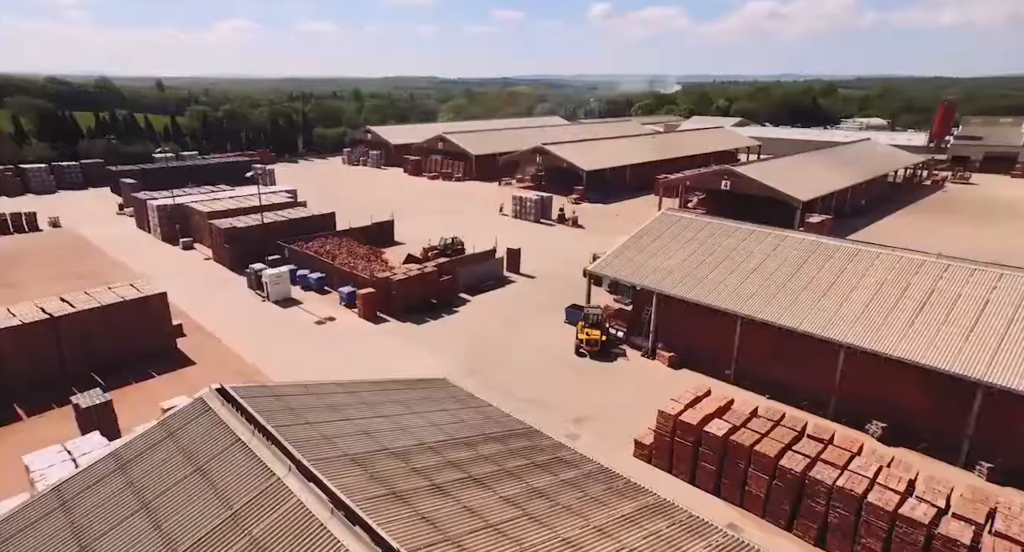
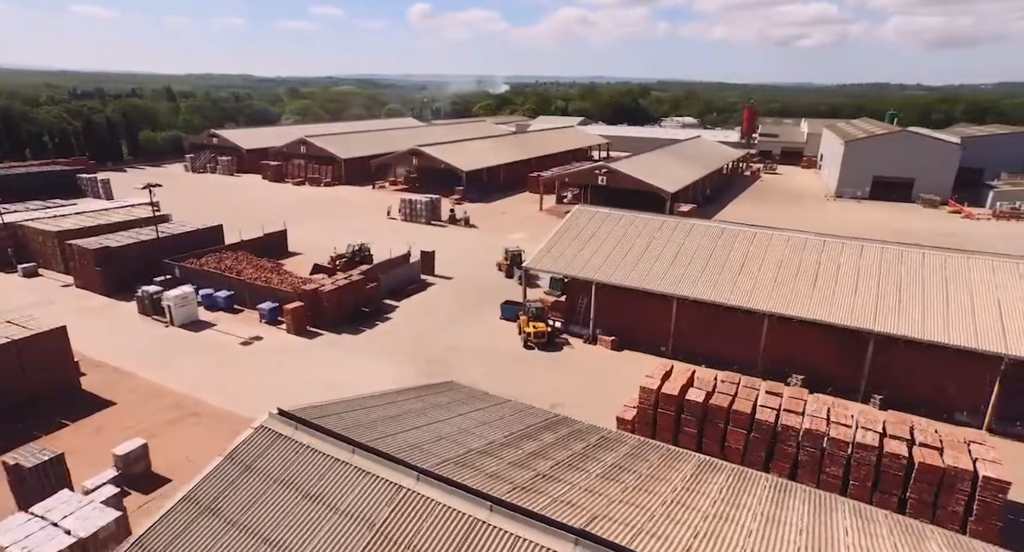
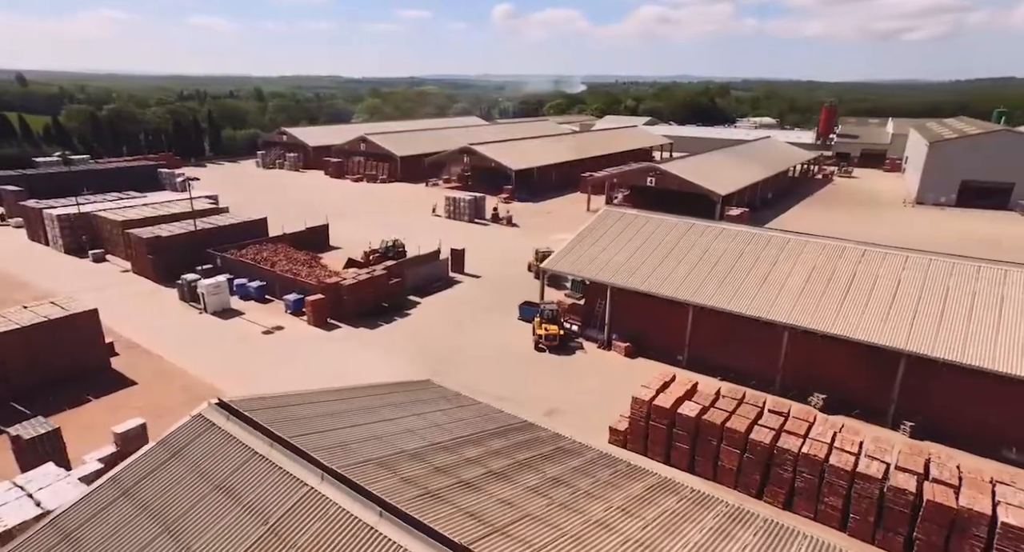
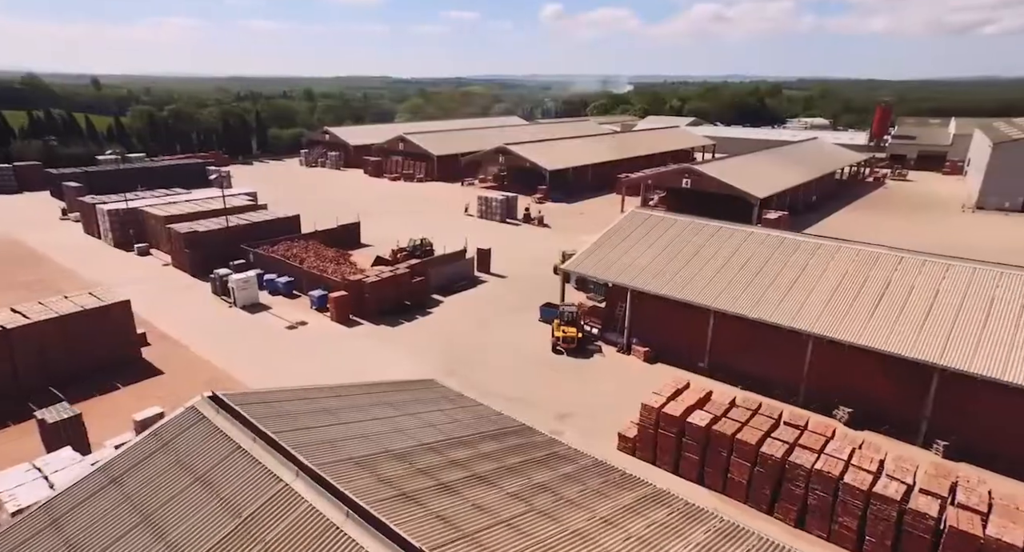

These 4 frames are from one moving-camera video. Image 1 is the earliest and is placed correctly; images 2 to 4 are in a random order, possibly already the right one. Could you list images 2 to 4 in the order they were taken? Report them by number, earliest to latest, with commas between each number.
4, 3, 2
